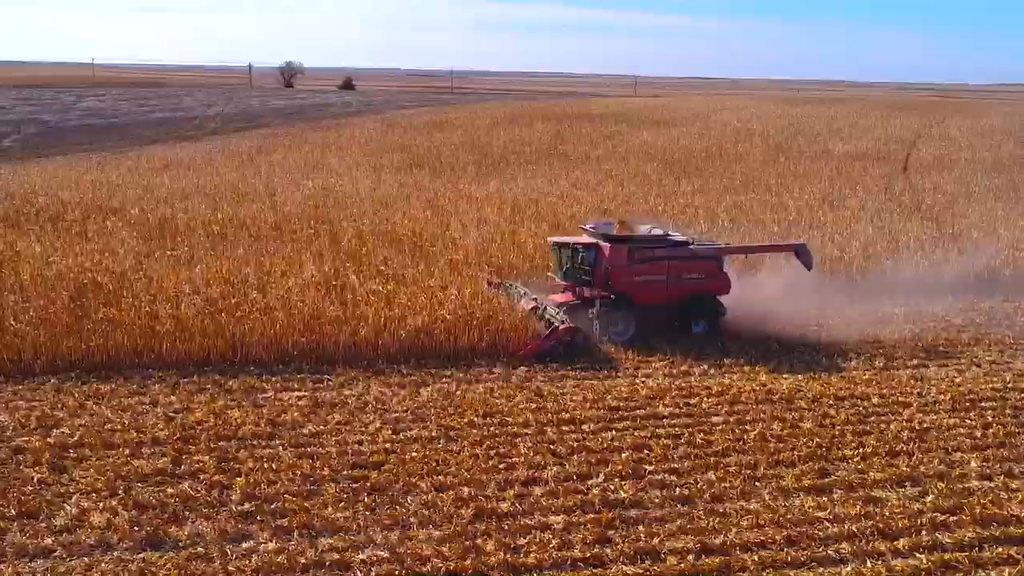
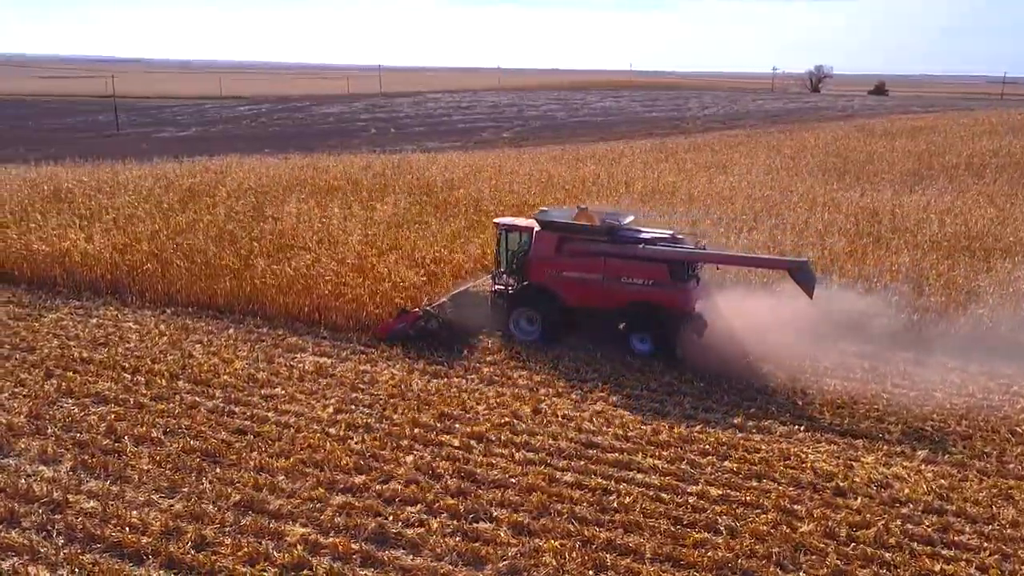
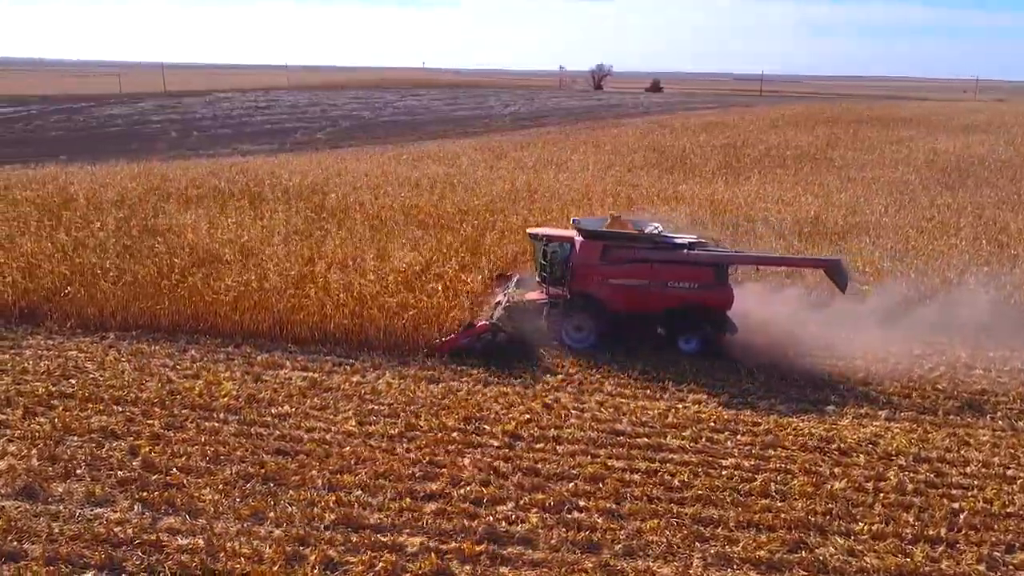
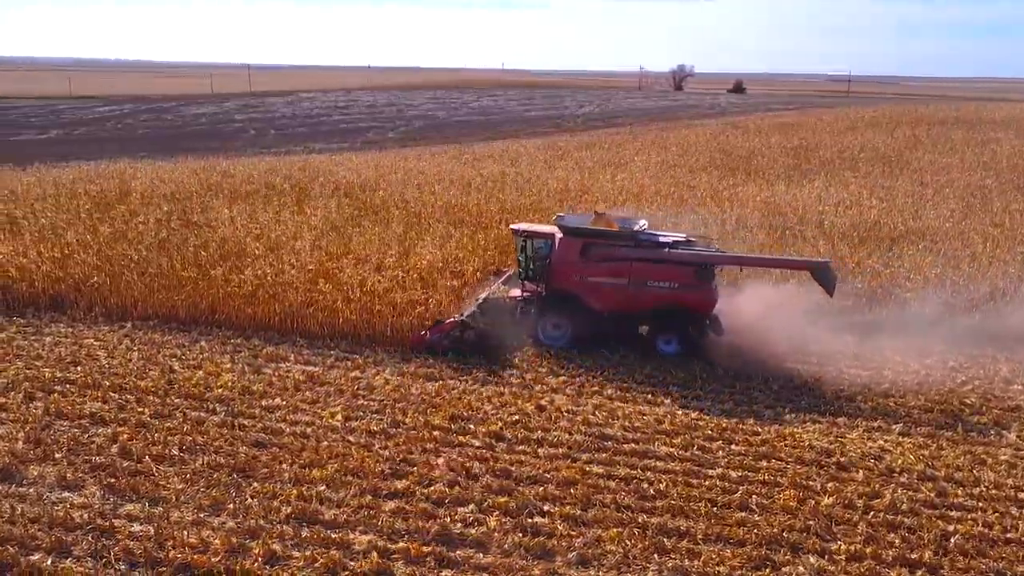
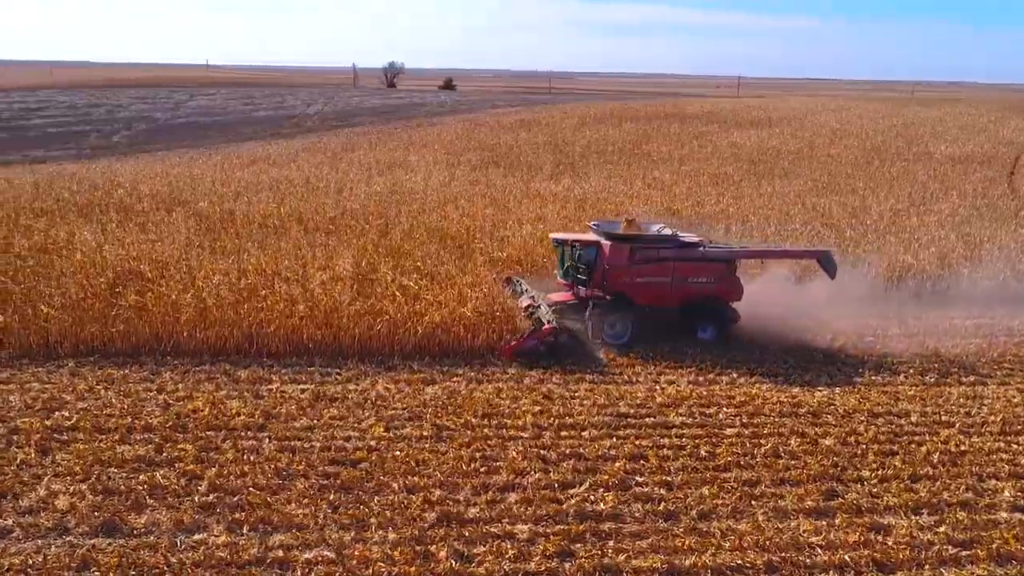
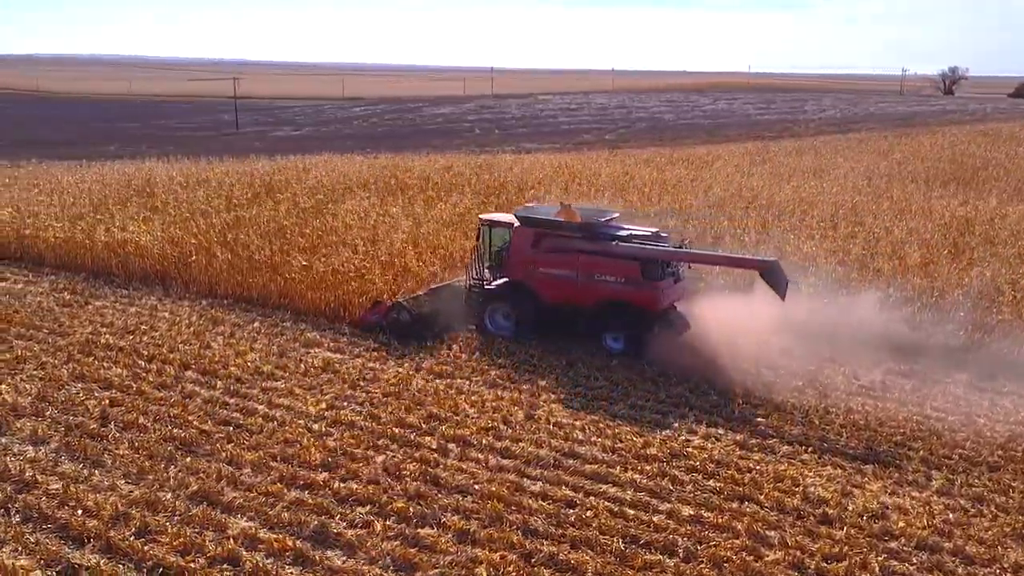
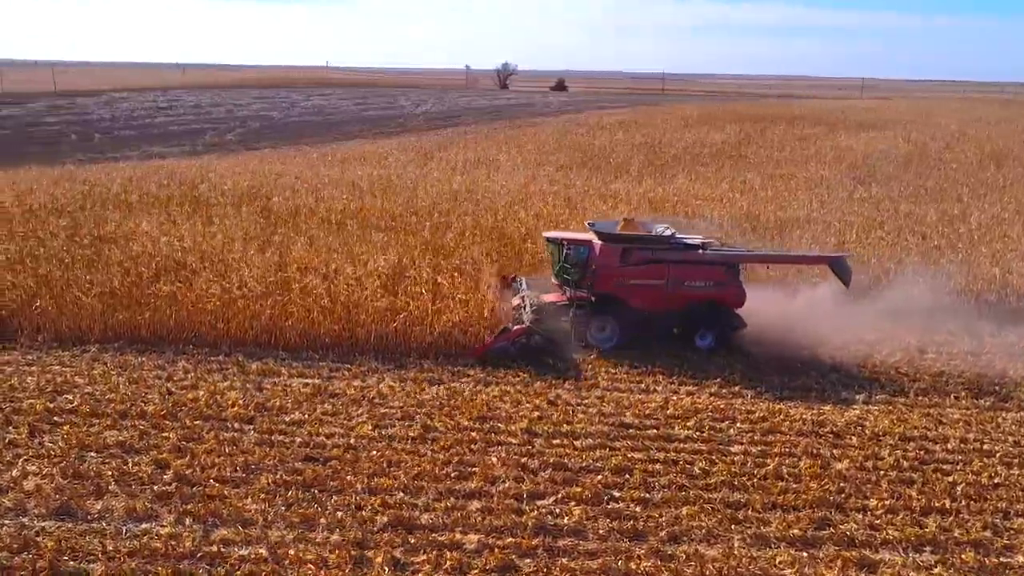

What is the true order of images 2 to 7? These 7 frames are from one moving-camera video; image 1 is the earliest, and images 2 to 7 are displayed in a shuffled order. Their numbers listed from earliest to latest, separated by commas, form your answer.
5, 7, 3, 4, 2, 6
